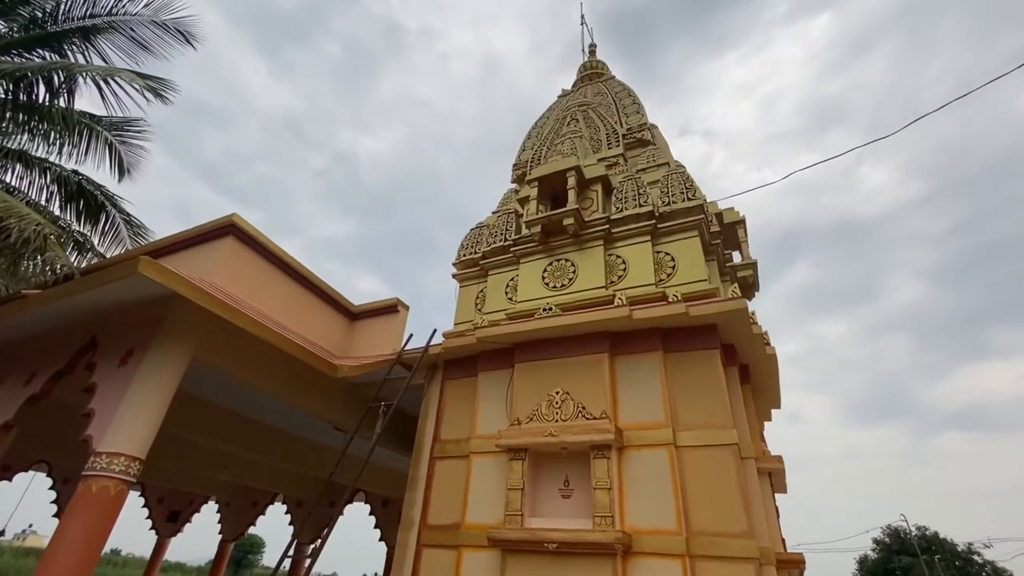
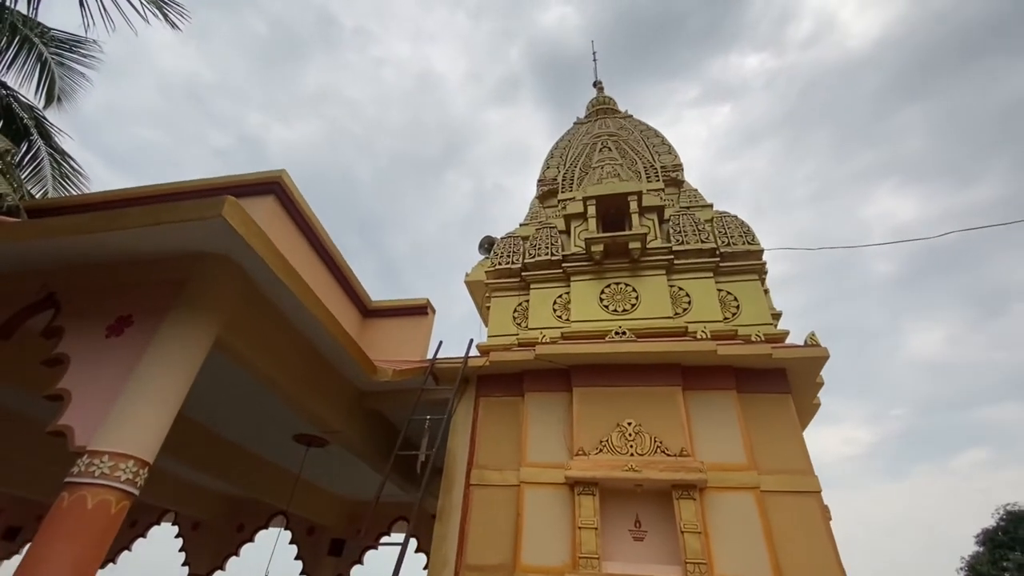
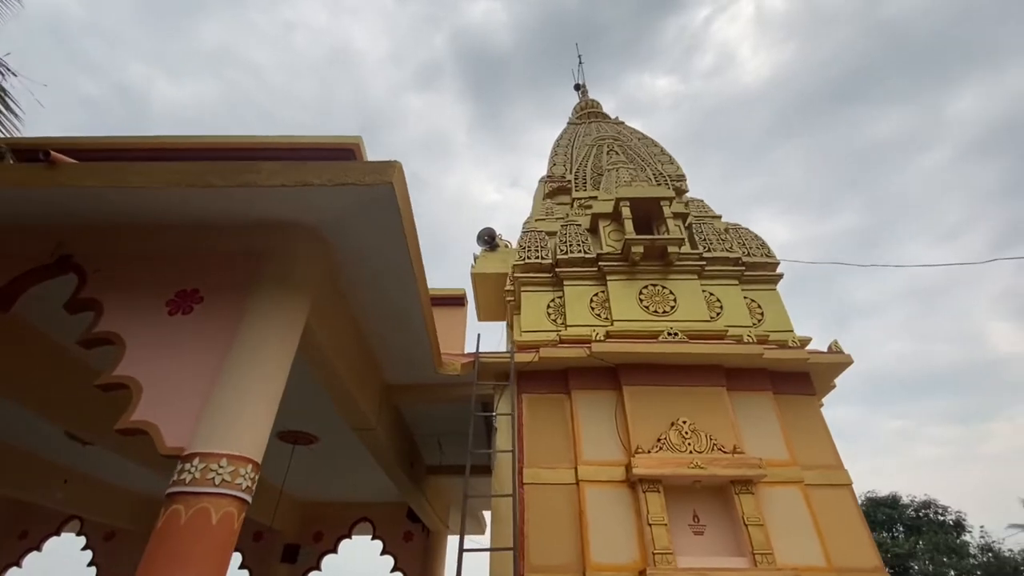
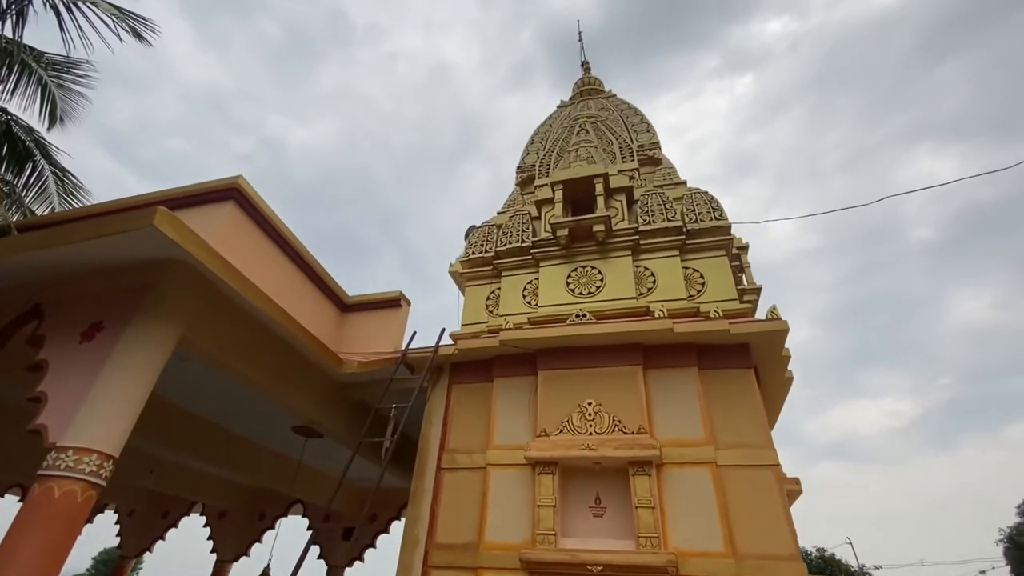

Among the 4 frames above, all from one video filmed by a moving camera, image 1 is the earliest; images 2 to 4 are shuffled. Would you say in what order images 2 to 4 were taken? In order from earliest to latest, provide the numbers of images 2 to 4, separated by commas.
4, 2, 3
